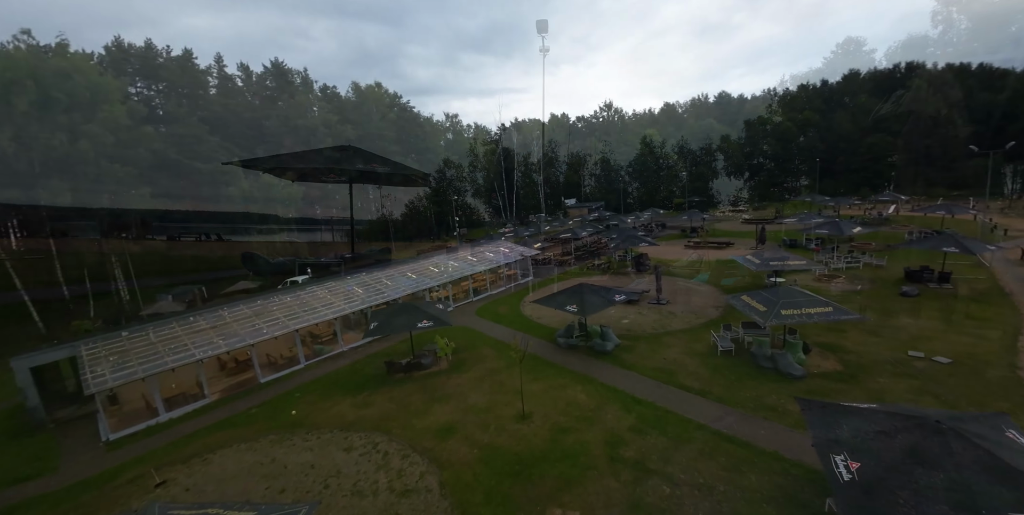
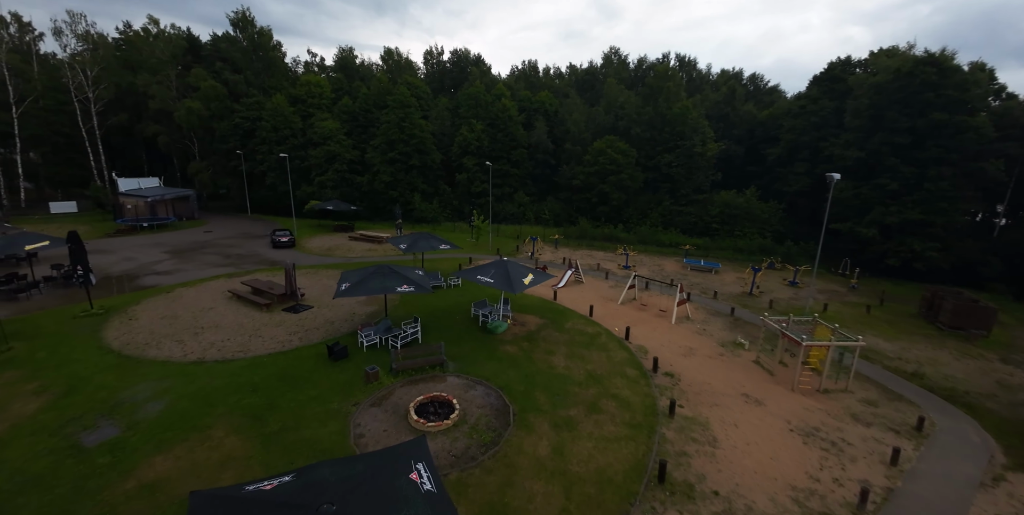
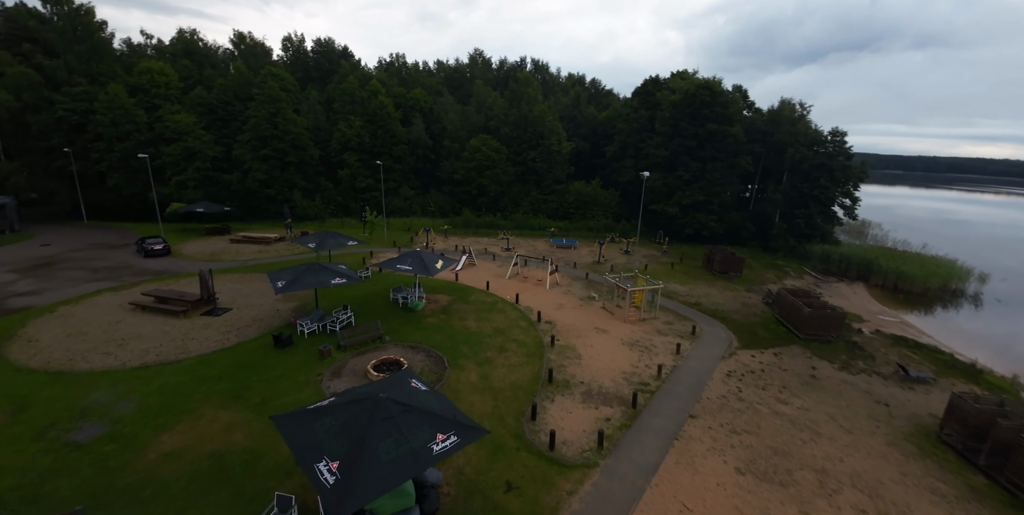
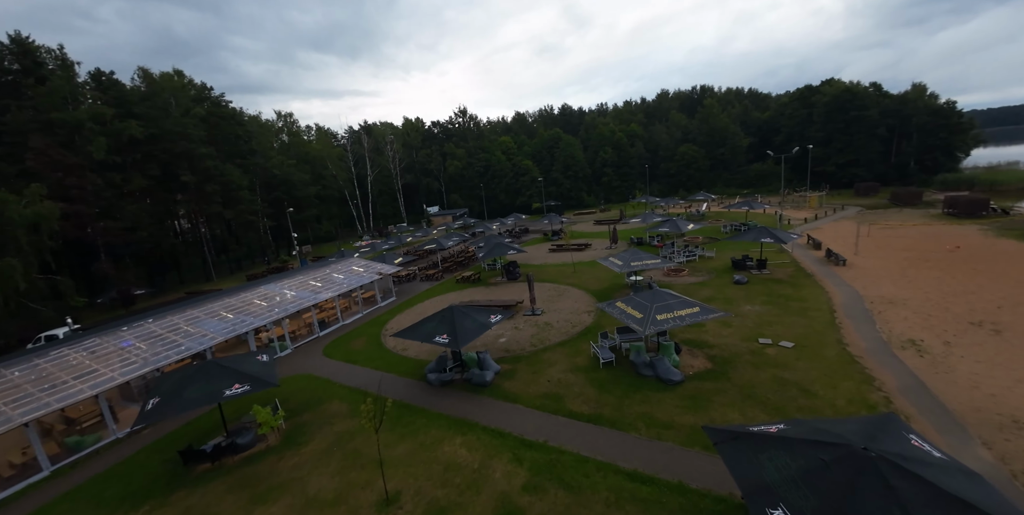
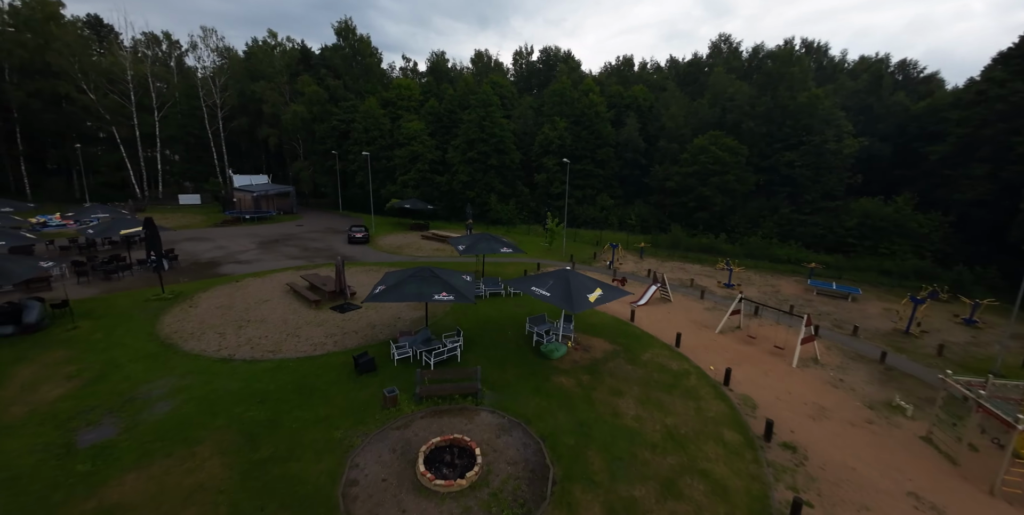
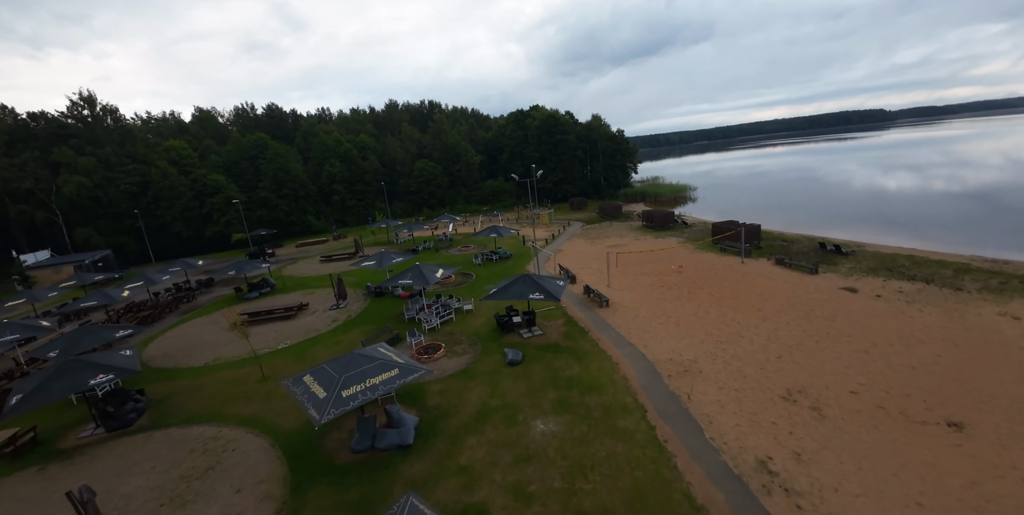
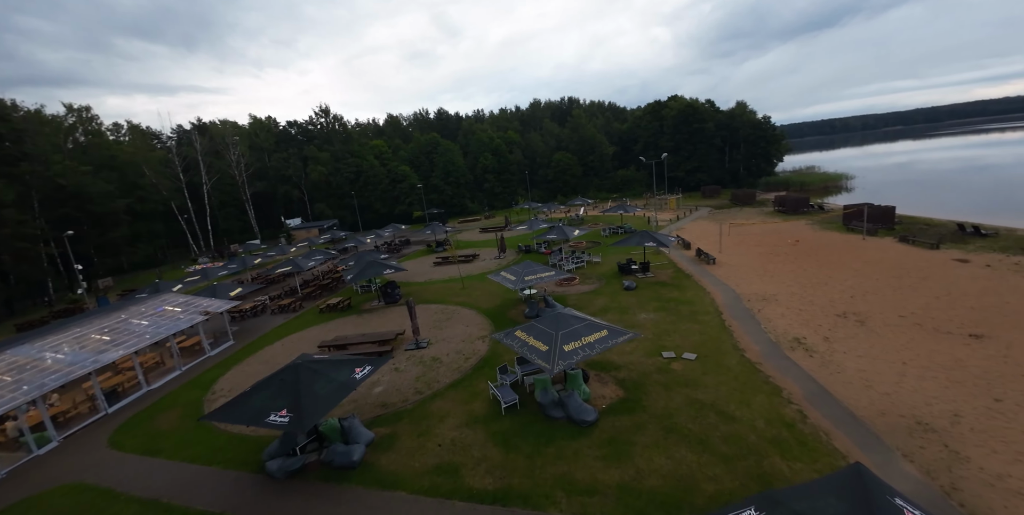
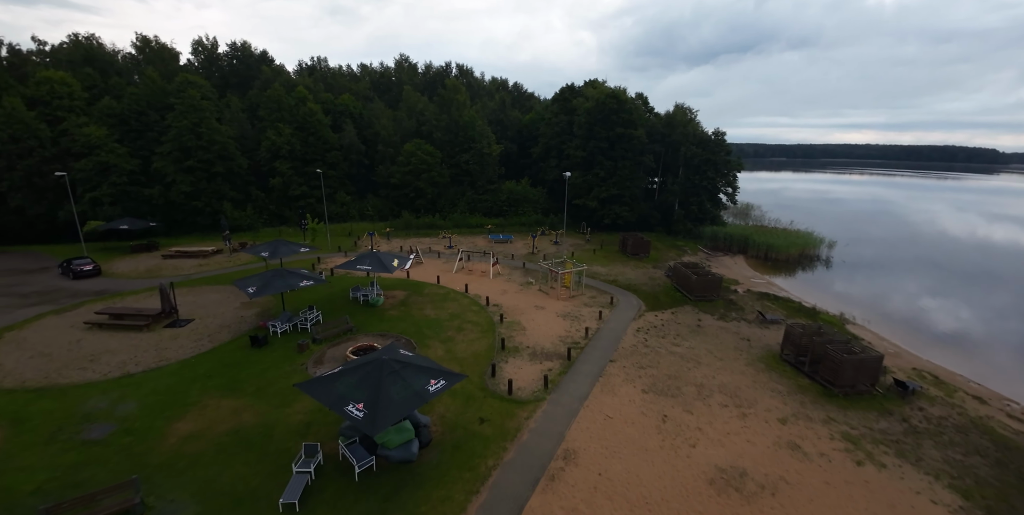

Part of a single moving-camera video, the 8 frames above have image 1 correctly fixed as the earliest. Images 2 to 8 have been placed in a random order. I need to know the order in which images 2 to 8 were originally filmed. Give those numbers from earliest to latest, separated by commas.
4, 7, 6, 8, 3, 2, 5
